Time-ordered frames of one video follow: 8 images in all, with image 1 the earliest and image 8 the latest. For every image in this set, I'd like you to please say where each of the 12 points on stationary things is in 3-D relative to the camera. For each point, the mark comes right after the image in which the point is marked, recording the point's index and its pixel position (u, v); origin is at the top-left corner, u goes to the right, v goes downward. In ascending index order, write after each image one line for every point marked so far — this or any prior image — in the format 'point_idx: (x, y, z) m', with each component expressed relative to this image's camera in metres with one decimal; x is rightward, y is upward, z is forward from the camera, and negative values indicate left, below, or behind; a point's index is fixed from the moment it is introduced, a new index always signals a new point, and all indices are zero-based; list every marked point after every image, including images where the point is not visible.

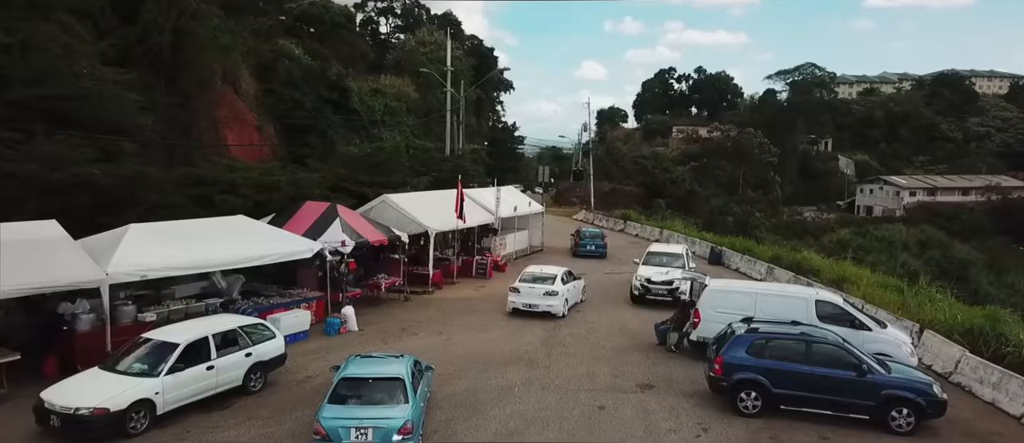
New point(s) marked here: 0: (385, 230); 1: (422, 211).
0: (-3.4, -0.3, +16.9) m
1: (-2.7, +0.3, +18.6) m
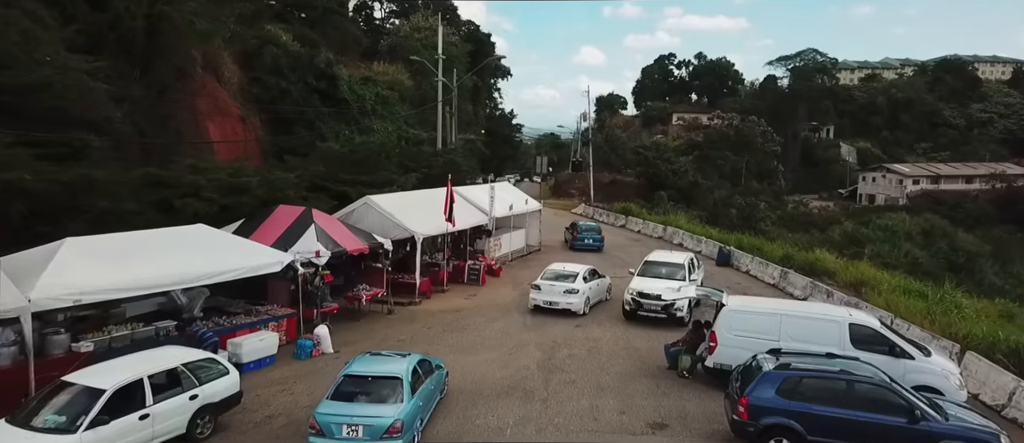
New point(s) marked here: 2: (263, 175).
0: (-3.6, -0.4, +15.4) m
1: (-2.9, +0.2, +17.0) m
2: (-6.4, +1.2, +16.4) m
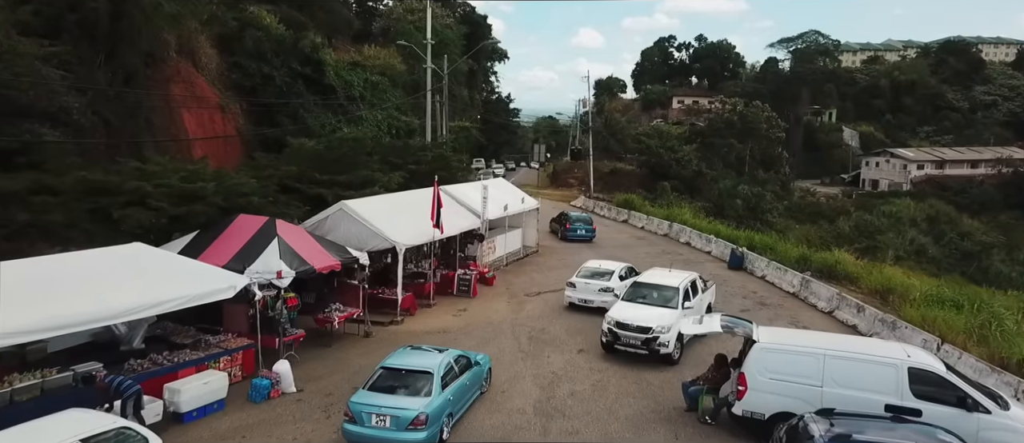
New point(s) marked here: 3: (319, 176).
0: (-3.7, -0.6, +13.5) m
1: (-3.0, 0.0, +15.1) m
2: (-6.6, +1.0, +14.5) m
3: (-5.3, +1.2, +17.3) m
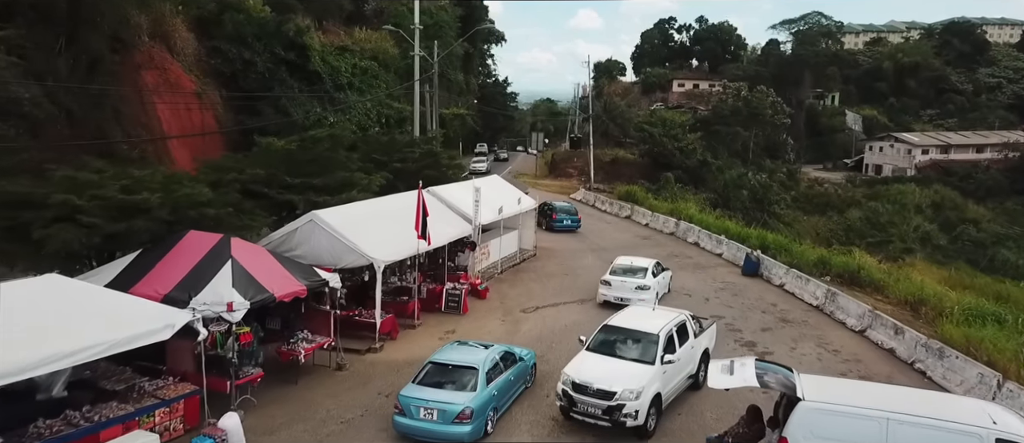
0: (-3.9, -0.9, +11.7) m
1: (-3.2, -0.3, +13.3) m
2: (-6.7, +0.7, +12.6) m
3: (-5.5, +1.0, +15.4) m
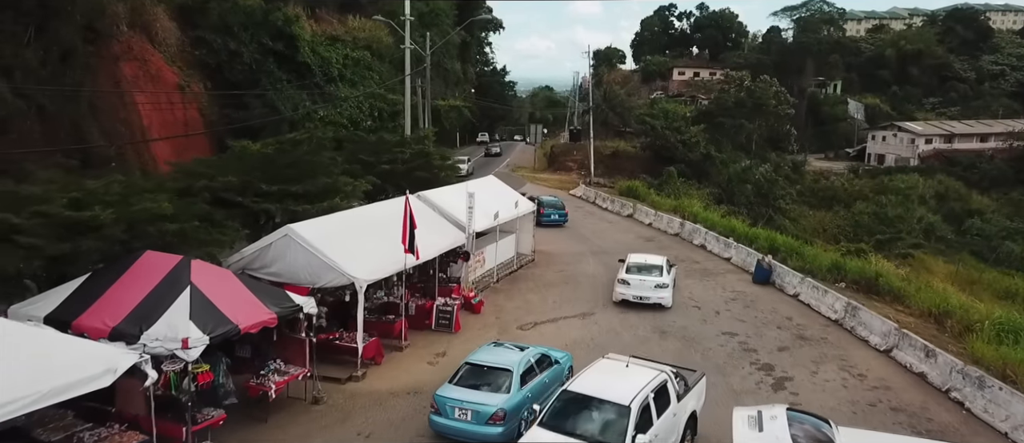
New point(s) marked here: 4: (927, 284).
0: (-3.9, -1.2, +10.5) m
1: (-3.3, -0.5, +12.1) m
2: (-6.8, +0.4, +11.4) m
3: (-5.6, +0.8, +14.2) m
4: (+12.6, -1.9, +19.1) m
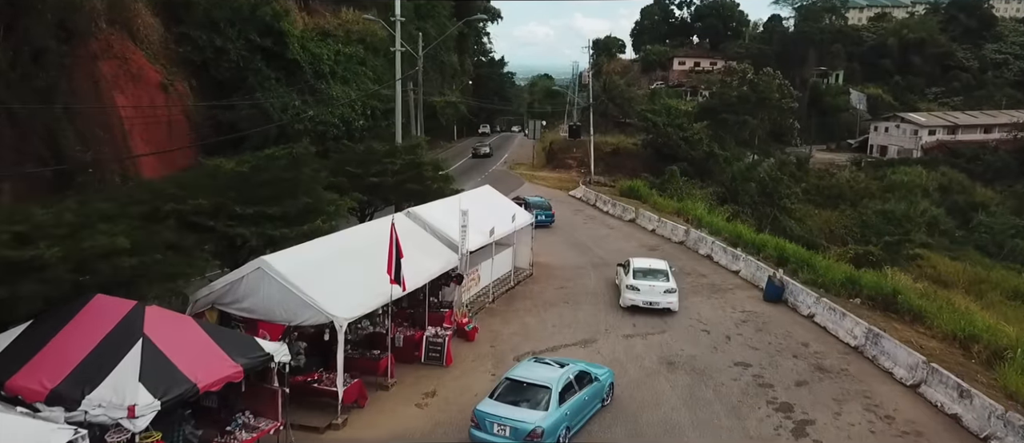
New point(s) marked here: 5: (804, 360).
0: (-4.0, -1.8, +9.4) m
1: (-3.4, -1.1, +11.0) m
2: (-6.9, -0.1, +10.3) m
3: (-5.7, +0.3, +13.0) m
4: (+12.5, -2.3, +18.0) m
5: (+6.4, -3.0, +13.8) m
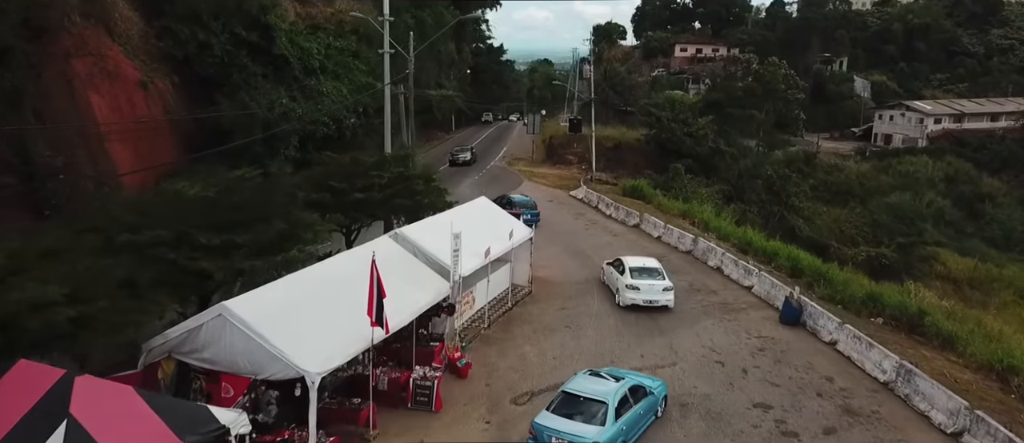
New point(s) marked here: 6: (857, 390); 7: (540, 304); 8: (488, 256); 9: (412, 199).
0: (-4.1, -2.5, +8.1) m
1: (-3.4, -1.7, +9.7) m
2: (-7.0, -0.7, +9.0) m
3: (-5.7, -0.3, +11.7) m
4: (+12.5, -2.7, +16.8) m
5: (+6.4, -3.6, +12.6) m
6: (+7.1, -3.5, +13.0) m
7: (+0.8, -2.3, +17.6) m
8: (-0.6, -0.8, +15.2) m
9: (-2.7, +0.6, +17.1) m
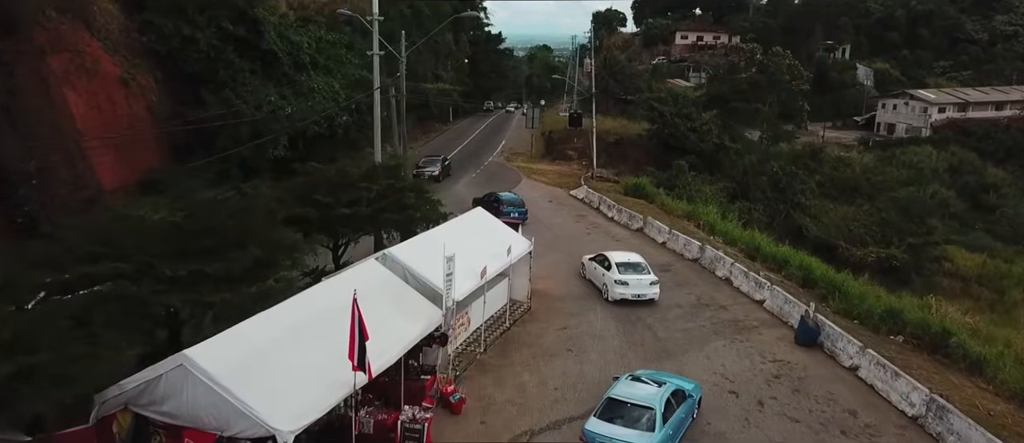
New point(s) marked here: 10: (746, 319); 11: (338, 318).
0: (-4.1, -3.0, +7.1) m
1: (-3.5, -2.2, +8.7) m
2: (-7.0, -1.3, +7.9) m
3: (-5.8, -0.8, +10.6) m
4: (+12.4, -3.0, +15.8) m
5: (+6.3, -4.0, +11.6) m
6: (+7.1, -3.9, +12.0) m
7: (+0.8, -2.6, +16.6) m
8: (-0.6, -1.2, +14.1) m
9: (-2.8, +0.3, +16.0) m
10: (+6.4, -2.6, +17.1) m
11: (-2.8, -1.5, +10.6) m
